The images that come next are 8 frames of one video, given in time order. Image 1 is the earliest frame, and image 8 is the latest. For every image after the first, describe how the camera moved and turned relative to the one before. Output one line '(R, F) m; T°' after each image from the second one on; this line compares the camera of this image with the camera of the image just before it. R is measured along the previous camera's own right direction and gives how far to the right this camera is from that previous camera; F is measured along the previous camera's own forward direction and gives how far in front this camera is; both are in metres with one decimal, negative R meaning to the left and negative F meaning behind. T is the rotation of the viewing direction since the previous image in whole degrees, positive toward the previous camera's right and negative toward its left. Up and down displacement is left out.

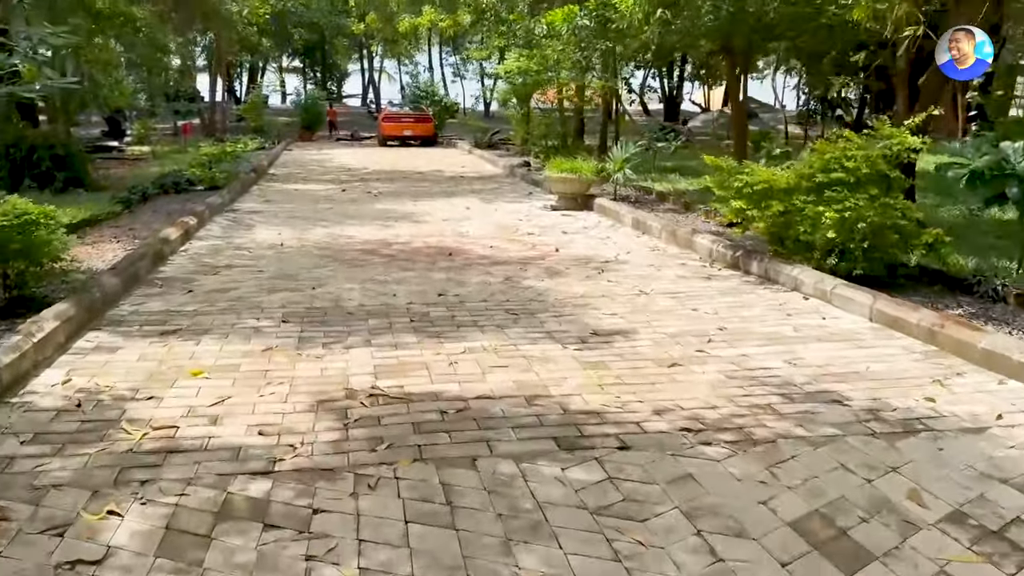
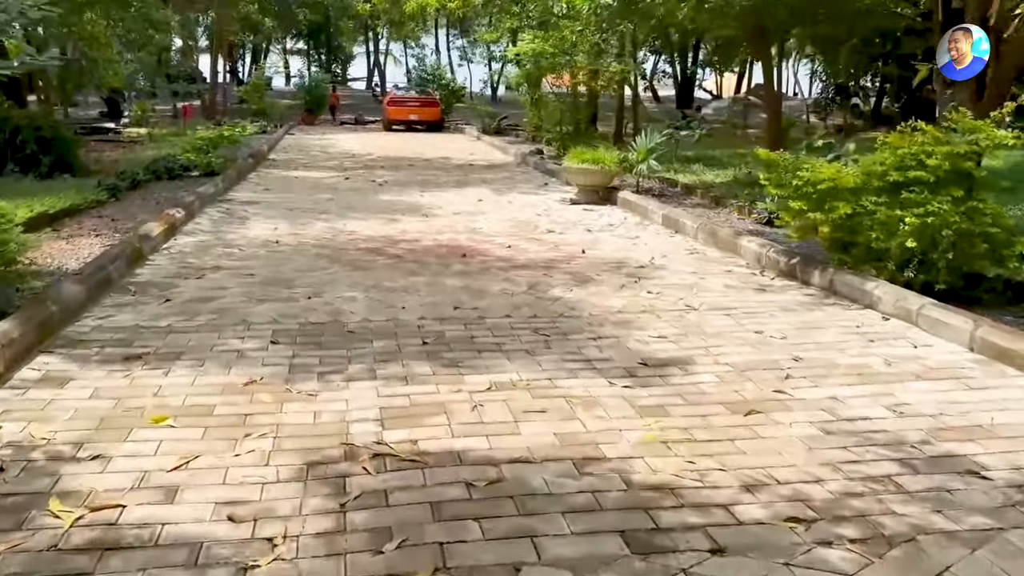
(-0.1, +0.8) m; 0°
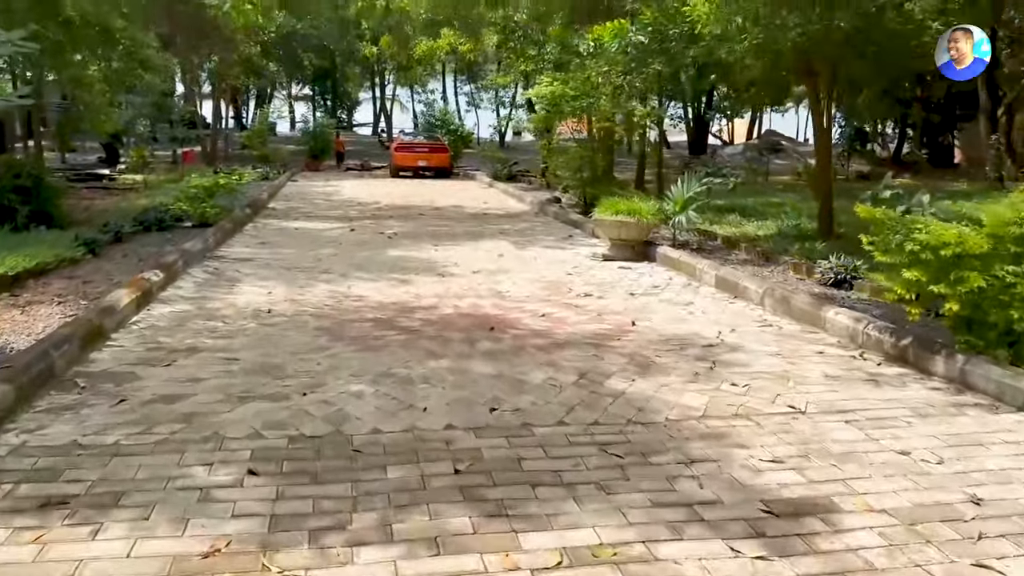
(-0.2, +1.1) m; 0°
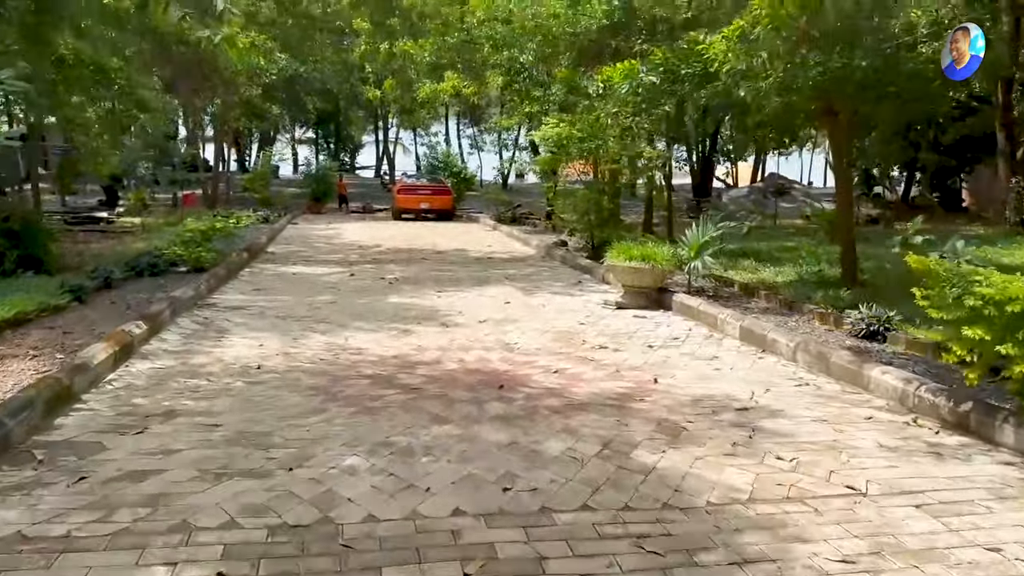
(-0.1, +0.5) m; 0°
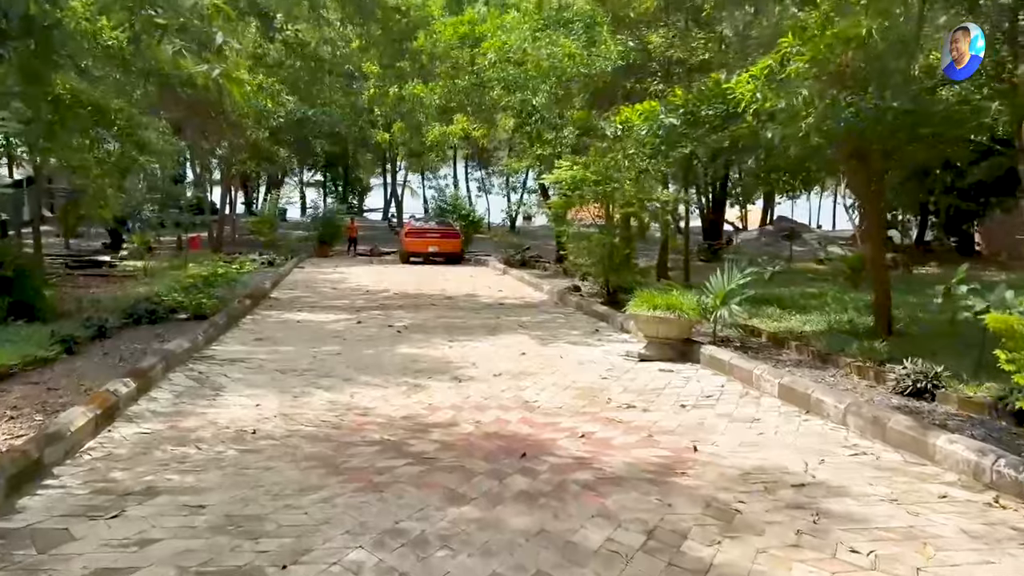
(-0.1, +0.5) m; 0°
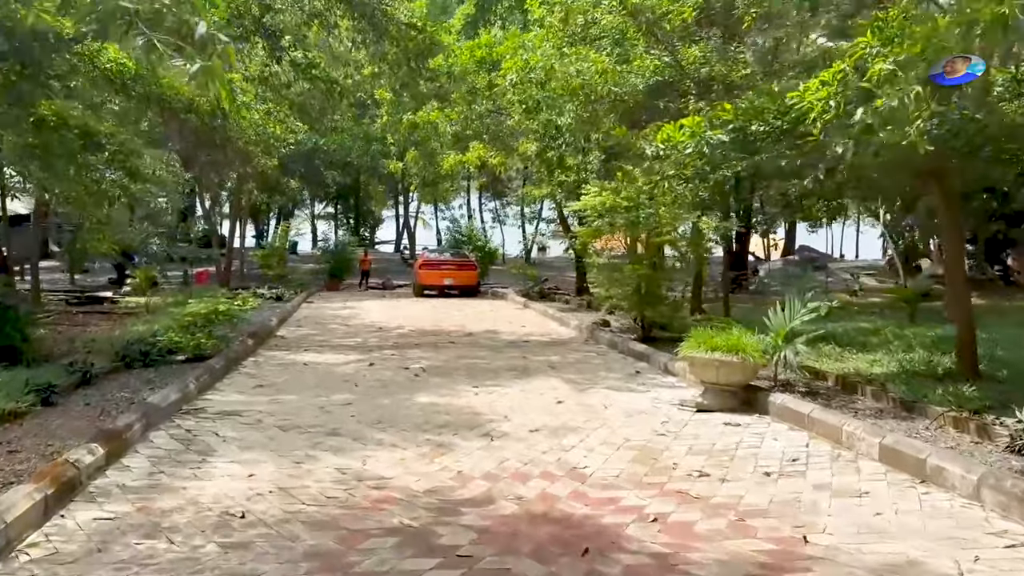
(-0.2, +1.0) m; -1°
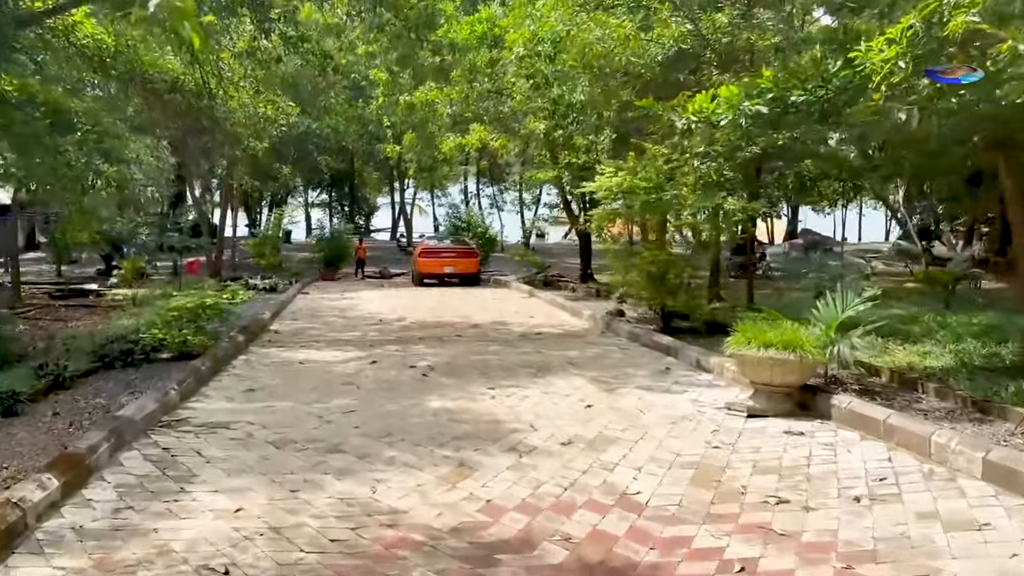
(-0.2, +0.8) m; 0°
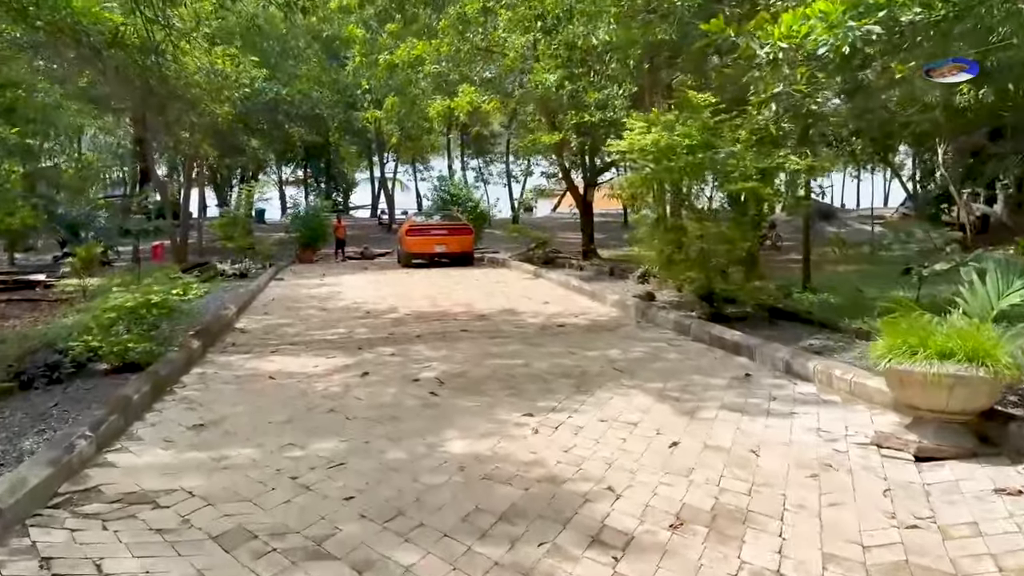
(-0.4, +1.9) m; +1°
